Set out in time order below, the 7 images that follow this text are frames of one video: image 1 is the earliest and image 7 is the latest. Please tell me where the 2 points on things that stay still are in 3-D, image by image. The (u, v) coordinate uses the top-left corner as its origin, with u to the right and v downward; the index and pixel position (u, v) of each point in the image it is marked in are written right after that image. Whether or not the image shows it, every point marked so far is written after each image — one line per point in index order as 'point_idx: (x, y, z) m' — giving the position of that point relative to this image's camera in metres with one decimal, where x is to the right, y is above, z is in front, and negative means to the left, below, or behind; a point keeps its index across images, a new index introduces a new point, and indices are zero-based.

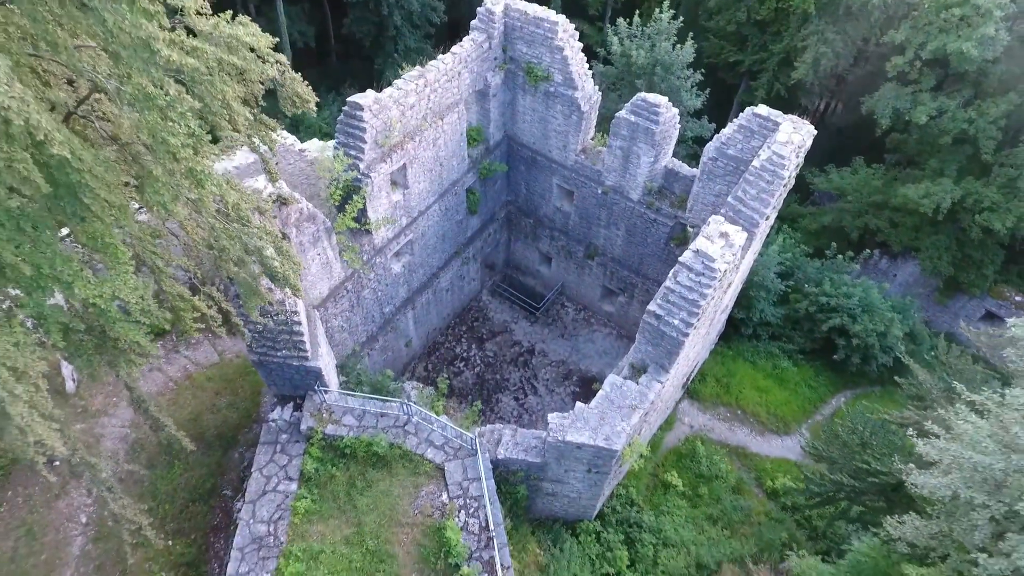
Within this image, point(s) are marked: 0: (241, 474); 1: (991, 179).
0: (-4.3, -2.9, +9.9) m
1: (+11.1, +2.6, +14.5) m
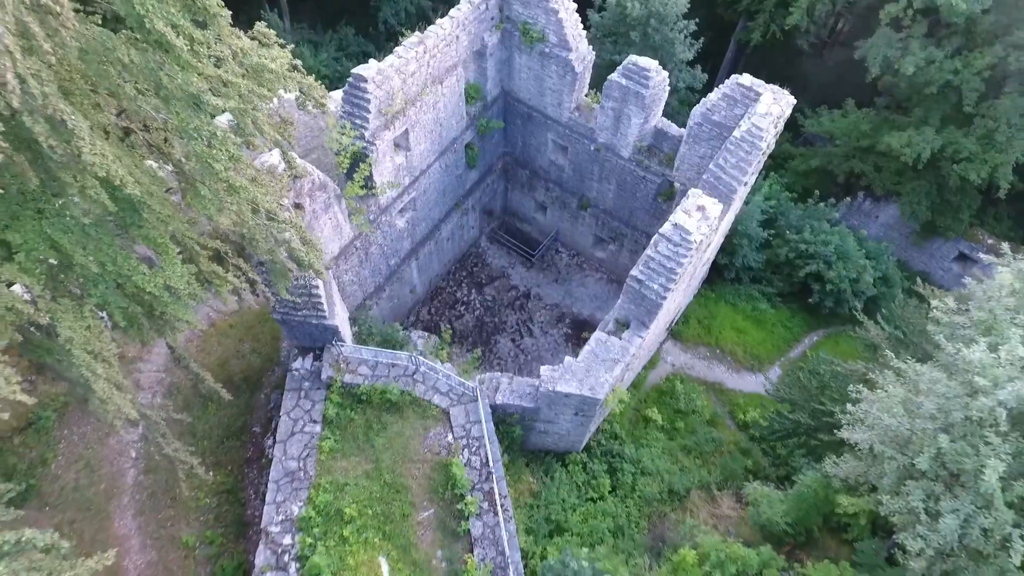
0: (-4.4, -2.2, +11.1) m
1: (+11.0, +3.9, +15.0) m
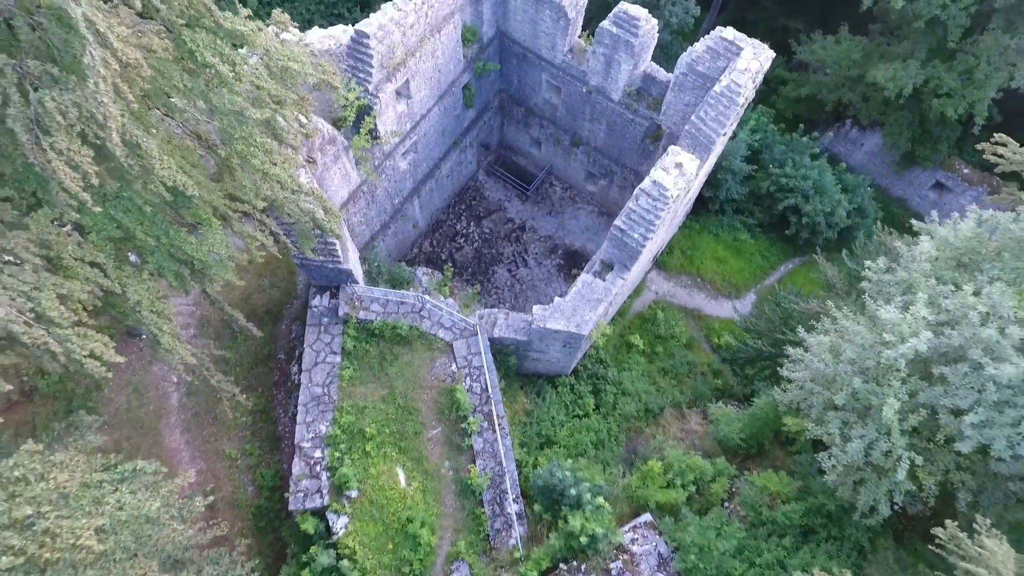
0: (-4.4, -1.0, +12.4) m
1: (+10.9, +5.6, +15.5) m
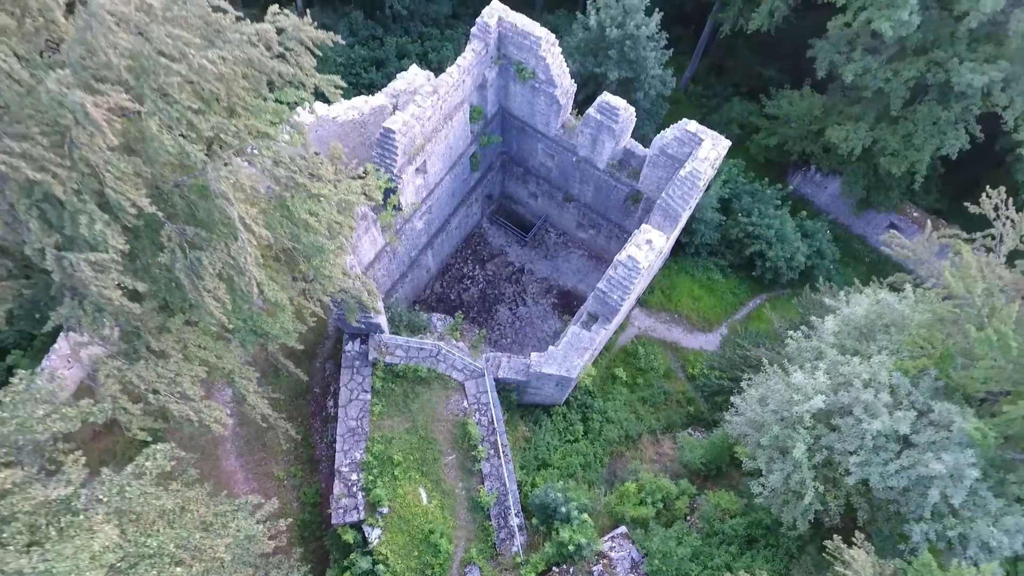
0: (-4.4, -2.1, +14.7) m
1: (+10.9, +4.6, +17.8) m
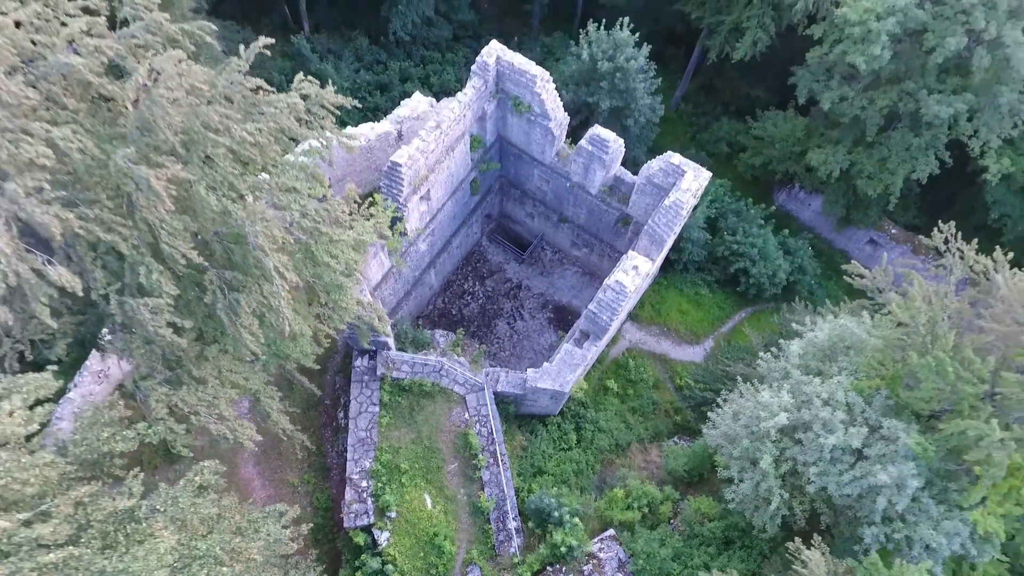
0: (-4.5, -2.6, +15.8) m
1: (+10.8, +4.1, +18.8) m
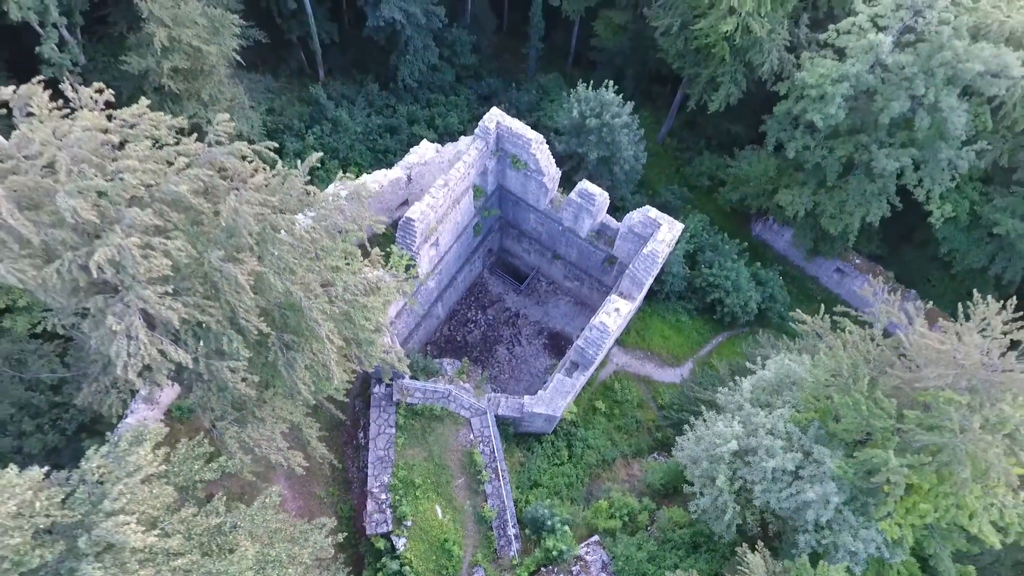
0: (-4.5, -3.6, +17.9) m
1: (+10.8, +3.1, +21.0) m
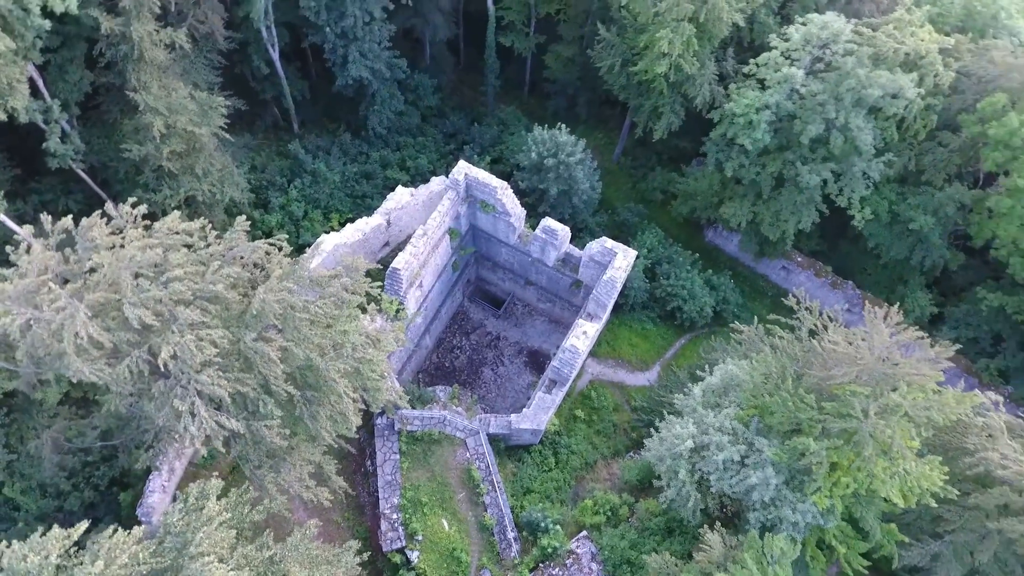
0: (-4.8, -5.0, +19.9) m
1: (+9.7, +3.1, +23.6) m
